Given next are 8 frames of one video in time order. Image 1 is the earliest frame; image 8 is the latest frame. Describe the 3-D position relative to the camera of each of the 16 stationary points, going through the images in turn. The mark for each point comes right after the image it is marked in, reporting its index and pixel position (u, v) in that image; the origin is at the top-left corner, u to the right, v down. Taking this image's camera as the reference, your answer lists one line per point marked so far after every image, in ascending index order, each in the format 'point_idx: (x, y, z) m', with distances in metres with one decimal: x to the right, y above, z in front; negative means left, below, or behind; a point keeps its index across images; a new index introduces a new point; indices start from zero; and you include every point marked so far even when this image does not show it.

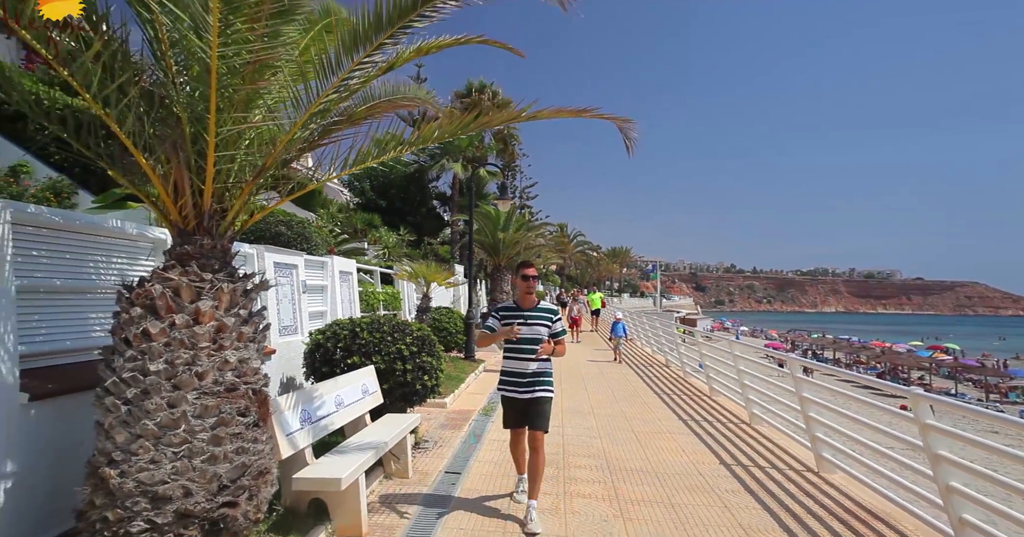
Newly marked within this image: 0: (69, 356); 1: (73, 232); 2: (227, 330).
0: (-3.0, -0.6, +3.6) m
1: (-3.0, +0.3, +3.6) m
2: (-1.7, -0.4, +3.2) m
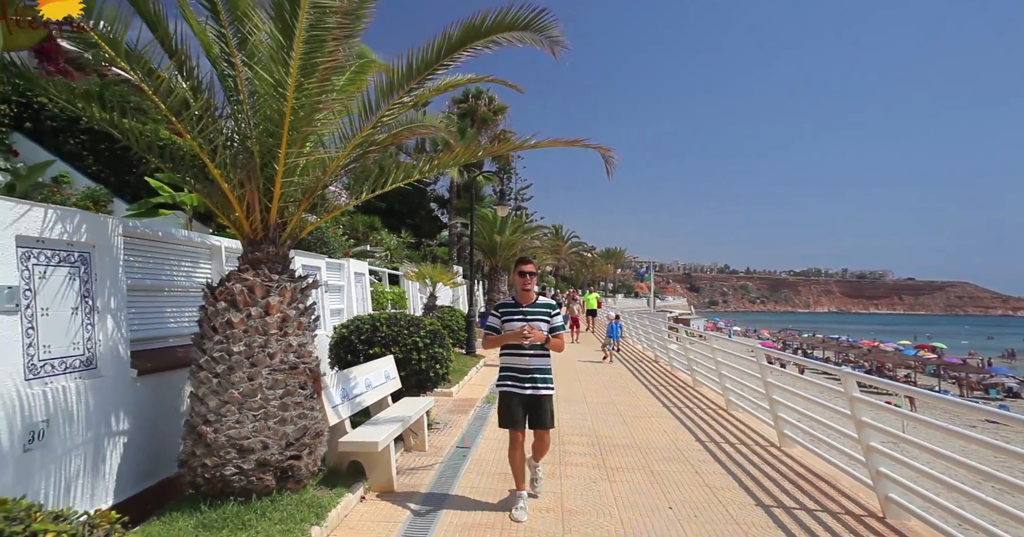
0: (-2.9, -0.6, +4.3) m
1: (-2.9, +0.2, +4.4) m
2: (-1.7, -0.4, +3.9) m
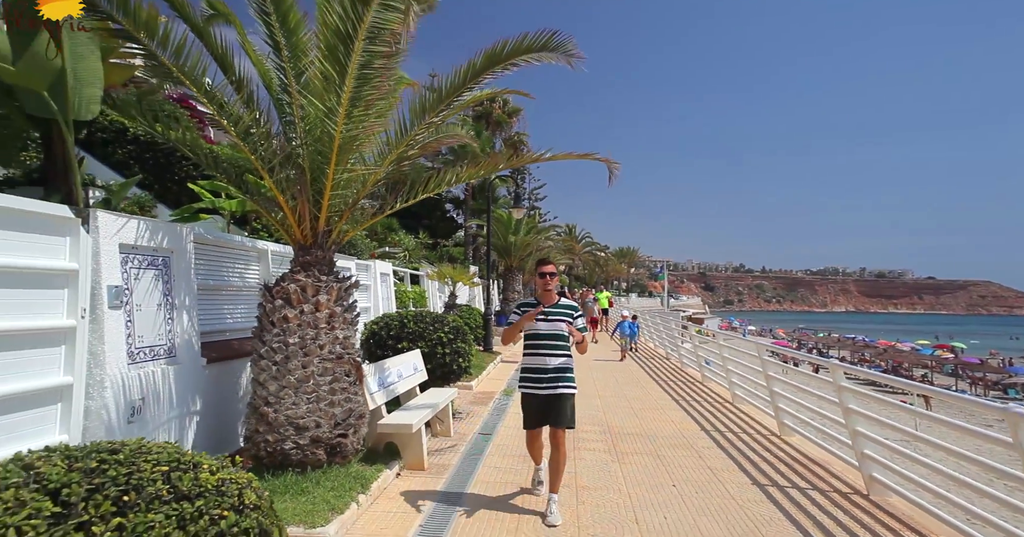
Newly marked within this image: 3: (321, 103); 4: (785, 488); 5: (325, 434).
0: (-2.7, -0.6, +4.9) m
1: (-2.7, +0.2, +5.0) m
2: (-1.5, -0.4, +4.5) m
3: (-1.5, +1.3, +4.1) m
4: (+2.5, -2.0, +4.8) m
5: (-1.5, -1.3, +4.2) m
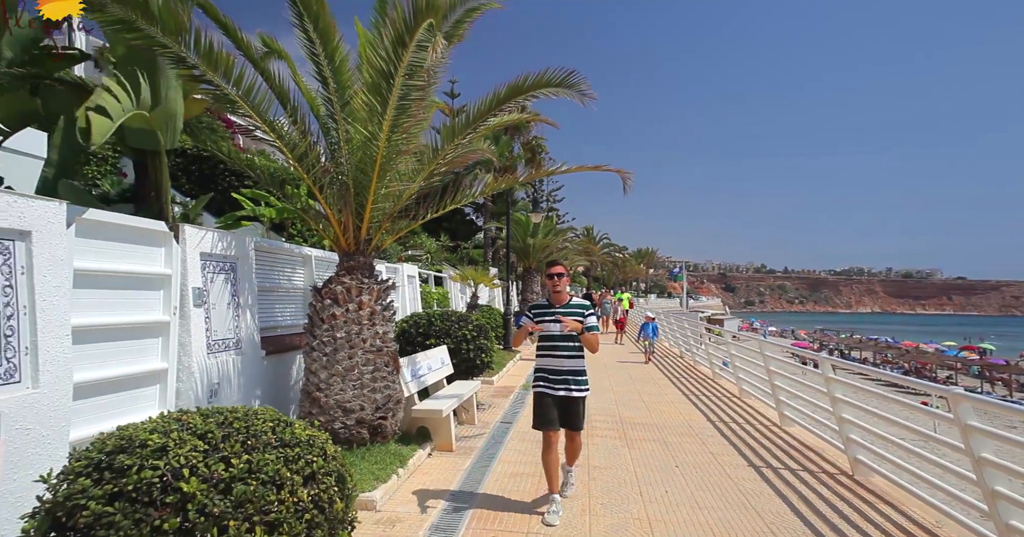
0: (-2.5, -0.7, +5.6) m
1: (-2.6, +0.2, +5.6) m
2: (-1.3, -0.4, +5.1) m
3: (-1.3, +1.3, +4.8) m
4: (+2.7, -2.0, +5.3) m
5: (-1.3, -1.4, +4.9) m
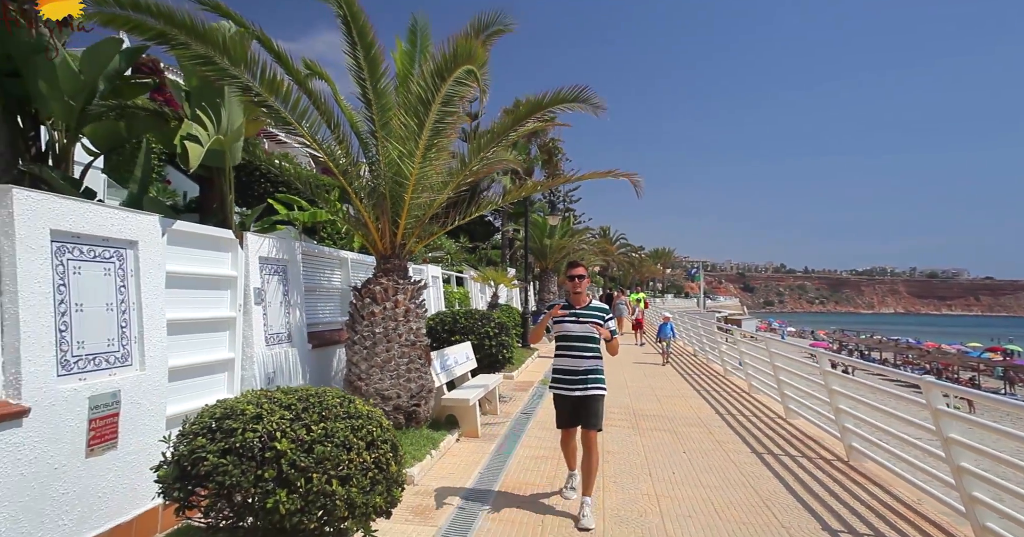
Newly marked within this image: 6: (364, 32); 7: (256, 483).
0: (-2.3, -0.7, +6.2) m
1: (-2.3, +0.2, +6.2) m
2: (-1.1, -0.4, +5.7) m
3: (-1.1, +1.2, +5.3) m
4: (+2.9, -2.1, +5.8) m
5: (-1.1, -1.4, +5.4) m
6: (-1.4, +2.2, +5.0) m
7: (-1.3, -1.1, +2.6) m
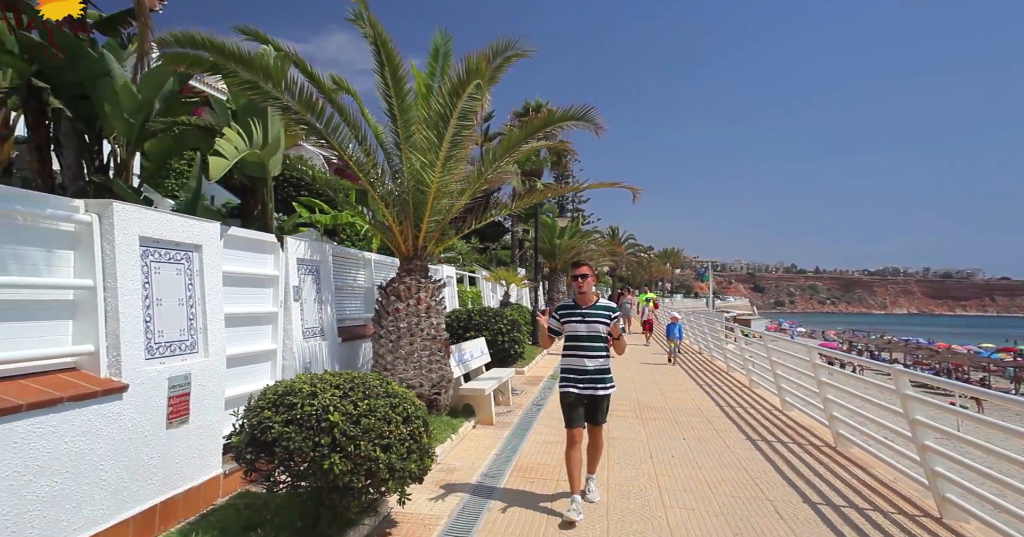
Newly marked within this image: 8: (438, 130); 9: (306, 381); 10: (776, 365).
0: (-2.1, -0.7, +6.7) m
1: (-2.2, +0.2, +6.8) m
2: (-1.0, -0.4, +6.2) m
3: (-1.0, +1.2, +5.8) m
4: (+3.1, -2.1, +6.2) m
5: (-1.0, -1.4, +6.0) m
6: (-1.3, +2.2, +5.5) m
7: (-1.2, -1.1, +3.1) m
8: (-0.8, +1.5, +5.6) m
9: (-1.4, -0.7, +3.5) m
10: (+4.2, -1.5, +8.2) m
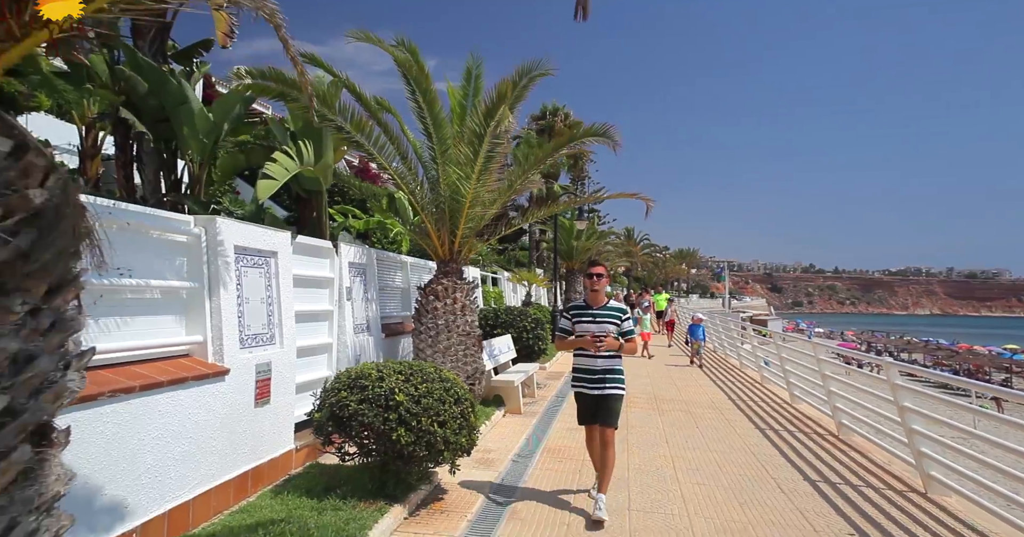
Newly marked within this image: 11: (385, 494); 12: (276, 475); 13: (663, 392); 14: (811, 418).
0: (-1.8, -0.7, +7.4) m
1: (-1.8, +0.1, +7.4) m
2: (-0.6, -0.5, +6.8) m
3: (-0.7, +1.2, +6.5) m
4: (+3.4, -2.1, +6.7) m
5: (-0.6, -1.4, +6.6) m
6: (-1.0, +2.2, +6.1) m
7: (-0.9, -1.1, +3.8) m
8: (-0.5, +1.5, +6.2) m
9: (-1.1, -0.8, +4.1) m
10: (+4.6, -1.5, +8.7) m
11: (-1.0, -1.7, +3.9) m
12: (-2.0, -1.7, +4.4) m
13: (+2.7, -2.2, +9.3) m
14: (+4.2, -2.1, +7.4) m
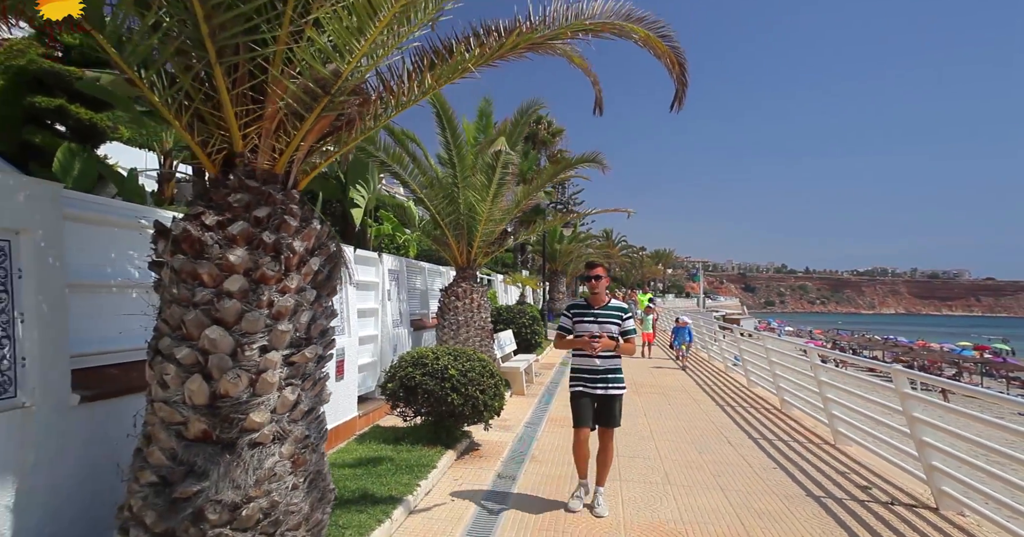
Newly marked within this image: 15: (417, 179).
0: (-1.7, -0.8, +8.7) m
1: (-1.7, 0.0, +8.8) m
2: (-0.5, -0.6, +8.2) m
3: (-0.5, +1.1, +7.9) m
4: (+3.5, -2.2, +8.3) m
5: (-0.5, -1.5, +8.0) m
6: (-0.8, +2.1, +7.5) m
7: (-0.7, -1.2, +5.1) m
8: (-0.3, +1.4, +7.6) m
9: (-0.9, -0.9, +5.5) m
10: (+4.6, -1.6, +10.3) m
11: (-0.7, -1.8, +5.3) m
12: (-1.8, -1.8, +5.8) m
13: (+2.6, -2.3, +10.8) m
14: (+4.3, -2.2, +9.0) m
15: (-1.4, +1.3, +7.7) m
